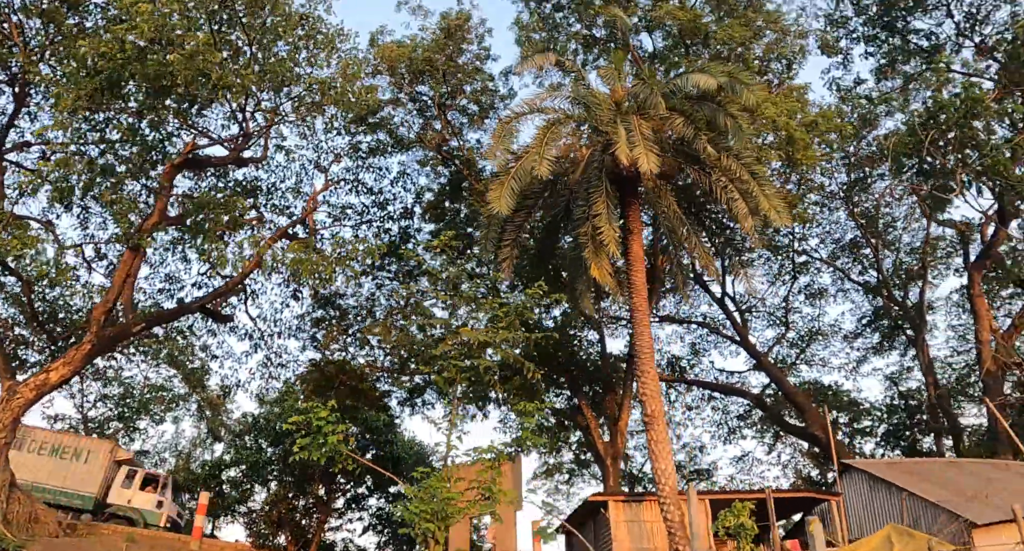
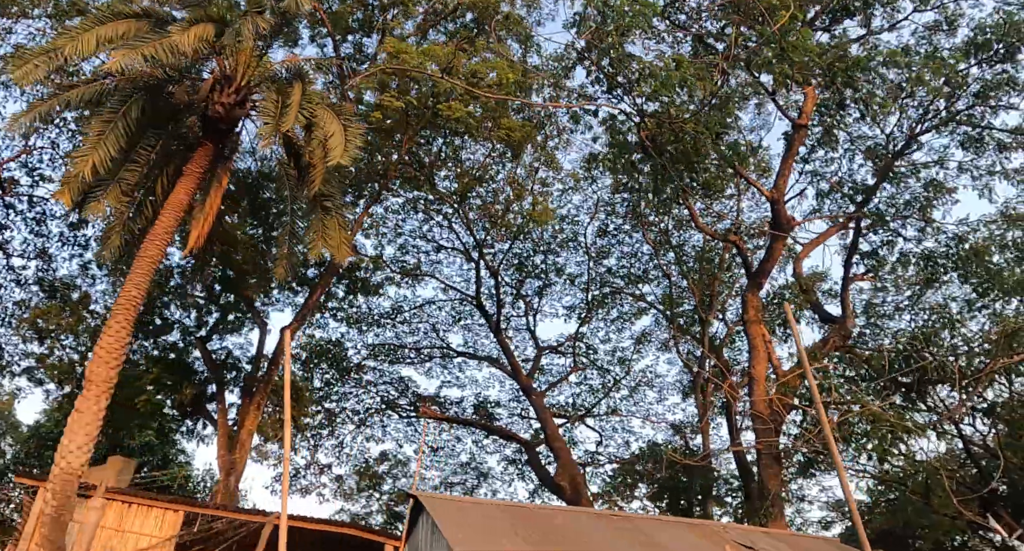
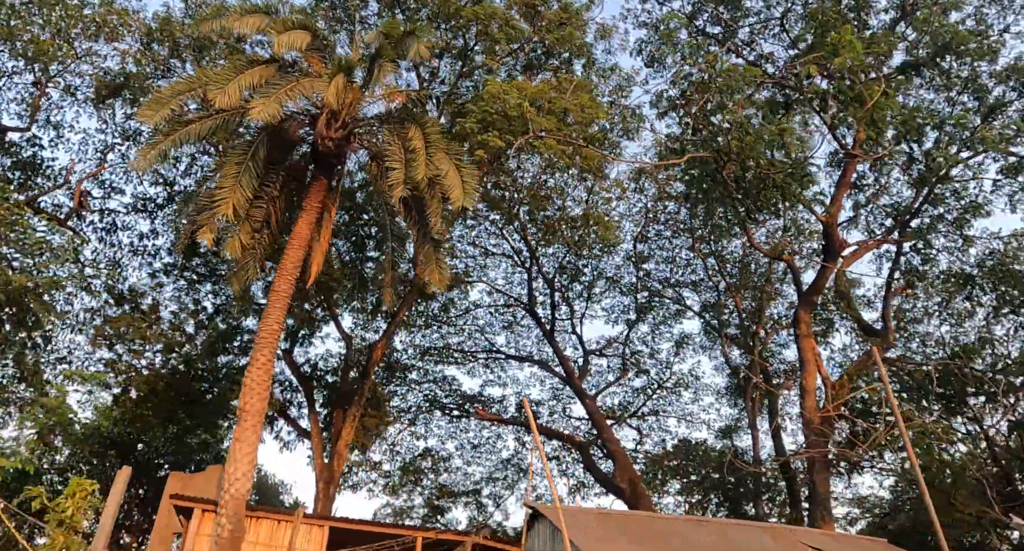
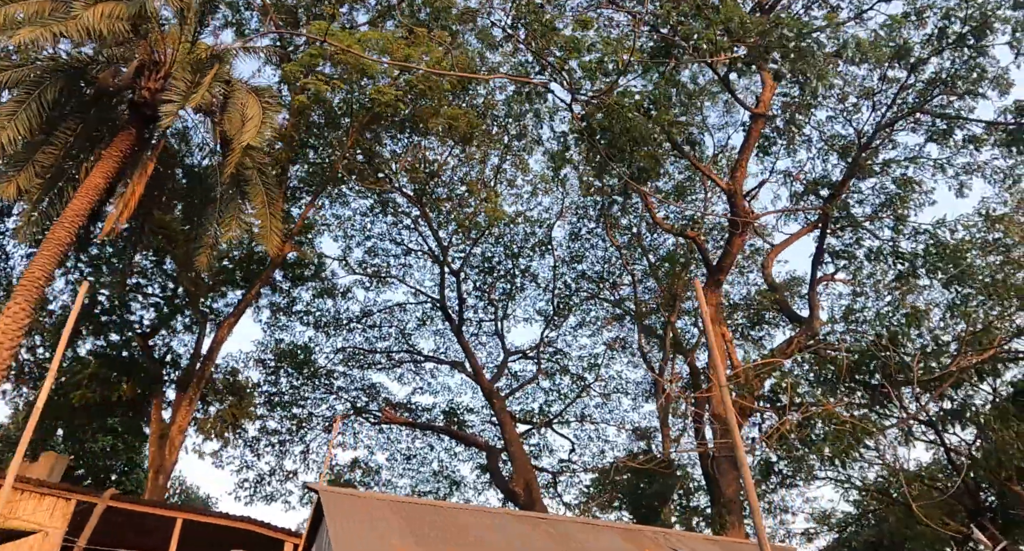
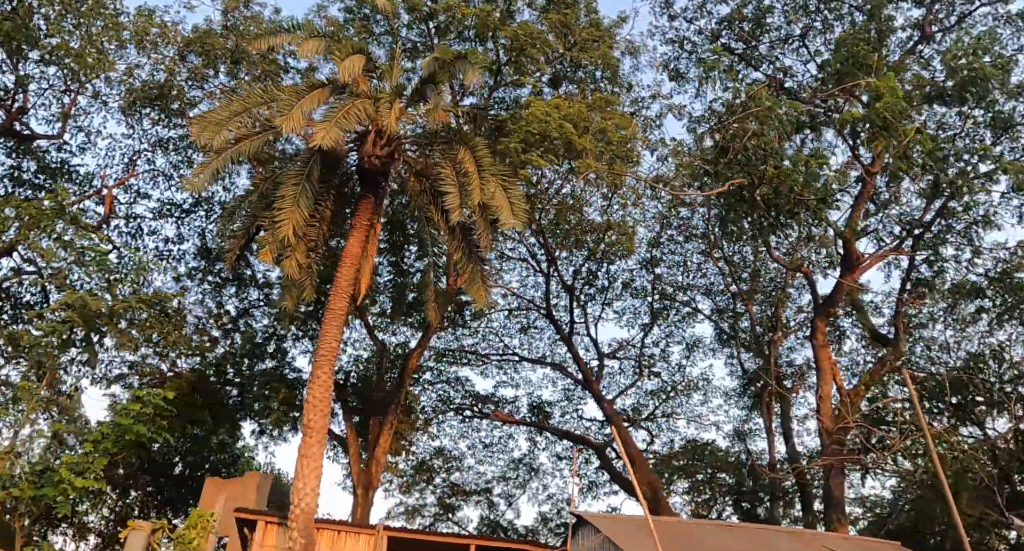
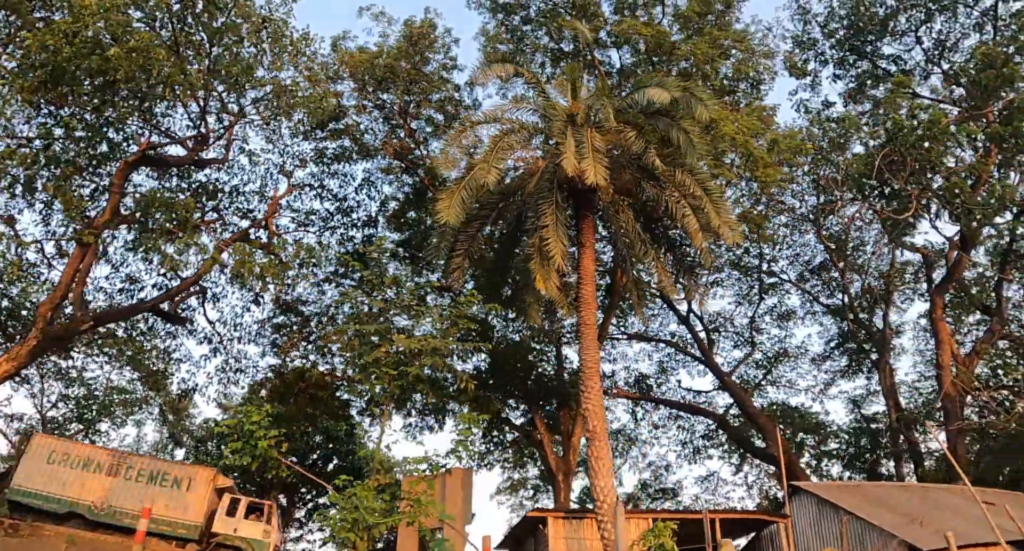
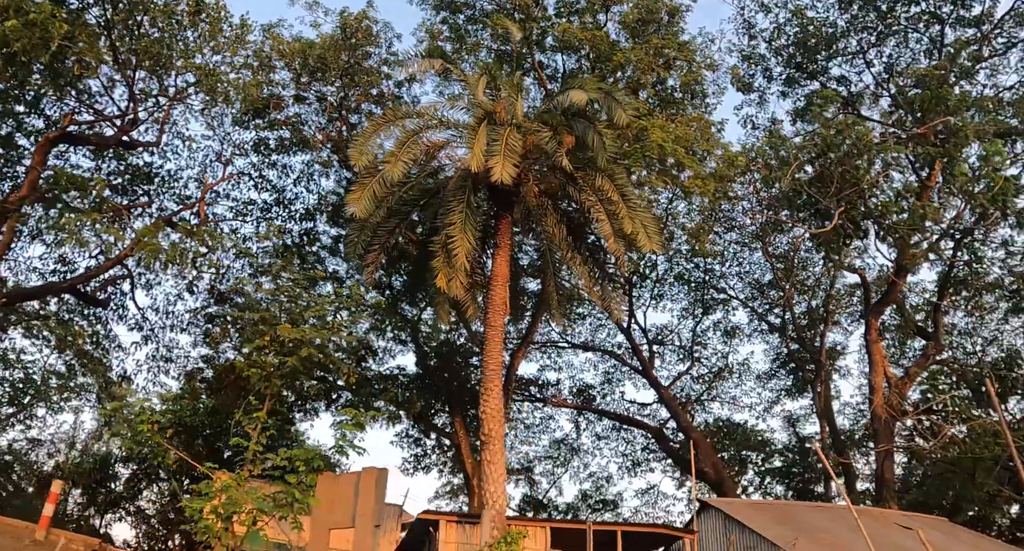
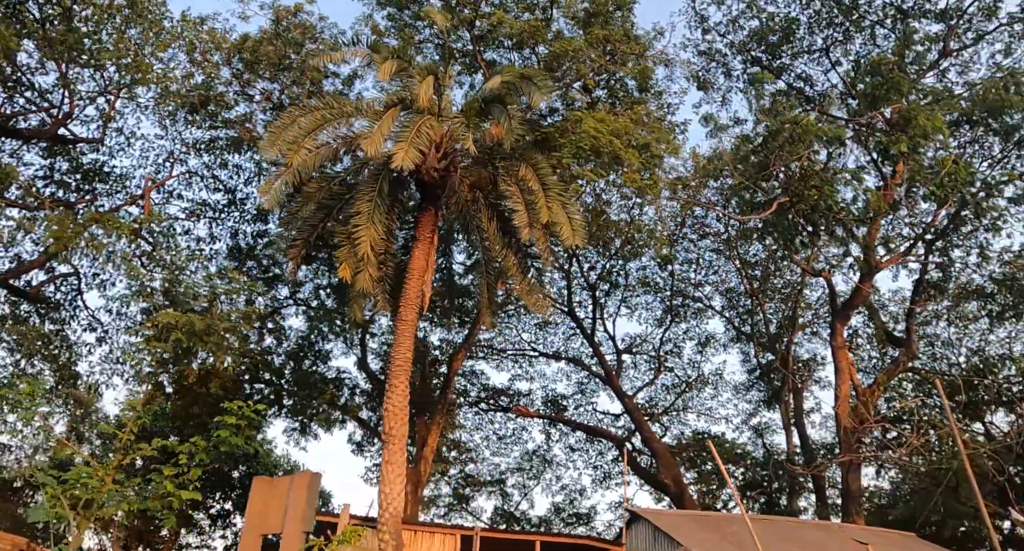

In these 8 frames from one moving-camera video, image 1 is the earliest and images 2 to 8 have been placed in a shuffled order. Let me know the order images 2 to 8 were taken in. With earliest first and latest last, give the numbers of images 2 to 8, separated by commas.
6, 7, 8, 5, 3, 2, 4
